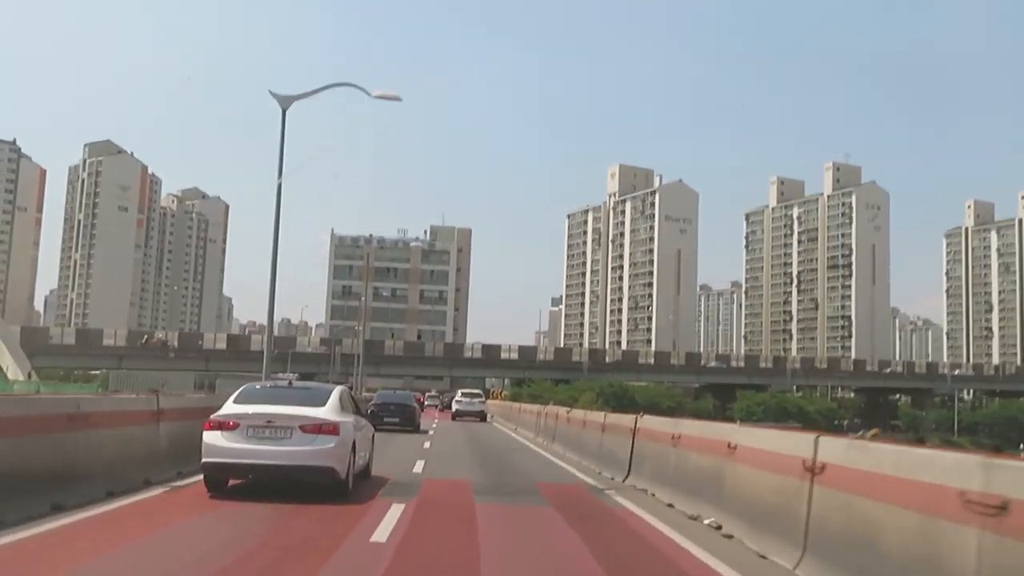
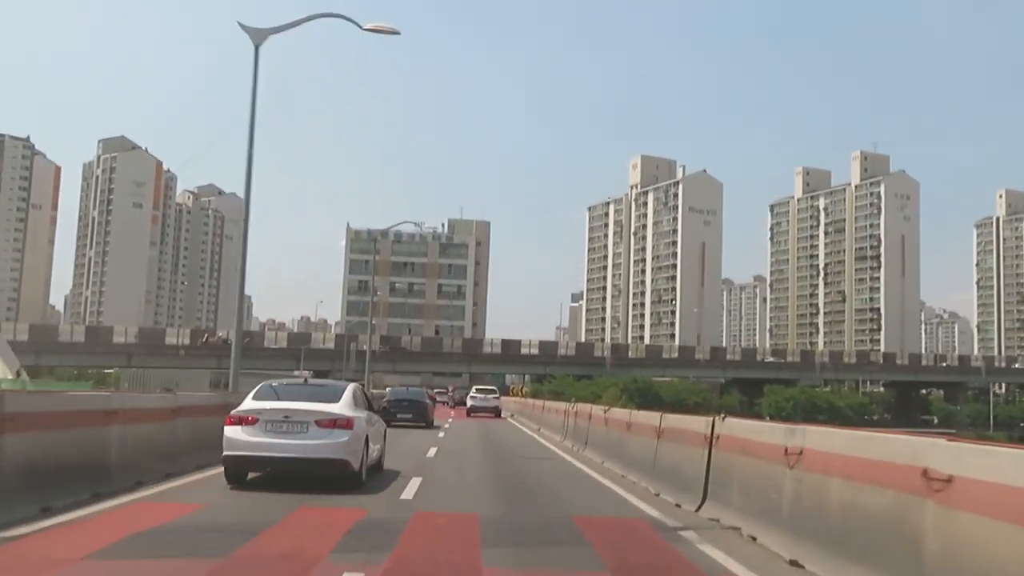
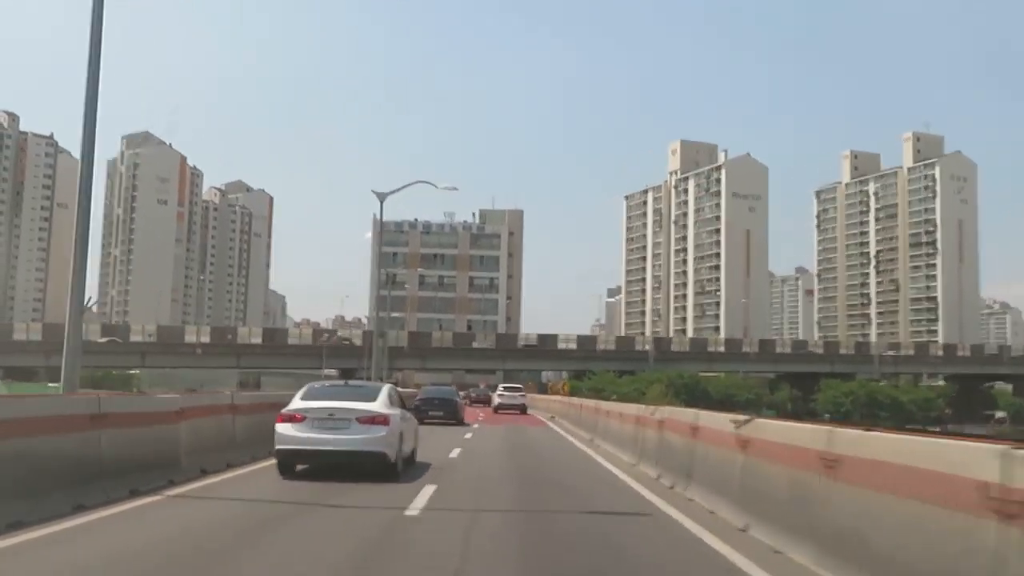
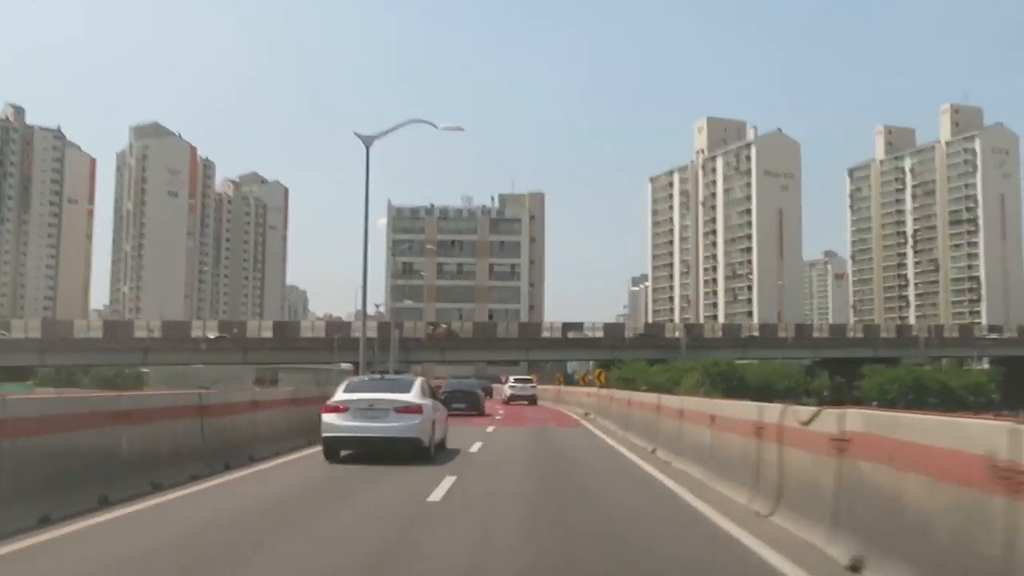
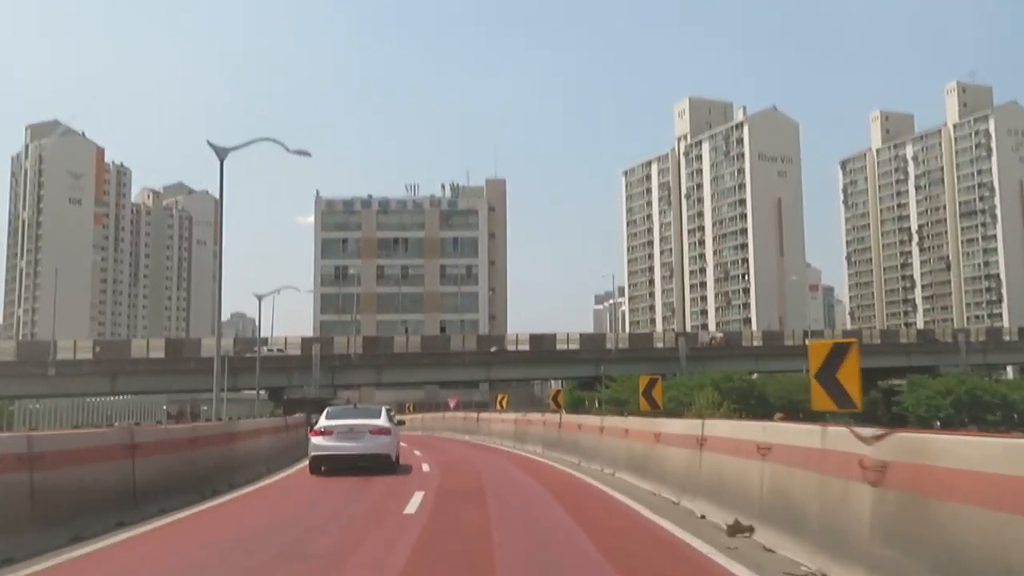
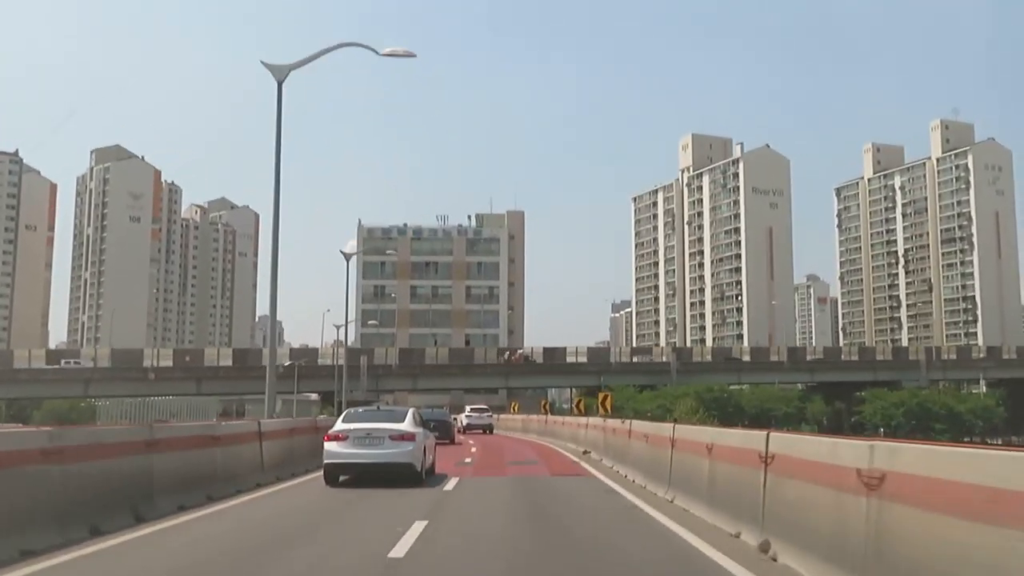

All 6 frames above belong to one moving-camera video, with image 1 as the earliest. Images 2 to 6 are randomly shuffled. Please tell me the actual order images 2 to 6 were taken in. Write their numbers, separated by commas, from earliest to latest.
2, 3, 4, 6, 5
